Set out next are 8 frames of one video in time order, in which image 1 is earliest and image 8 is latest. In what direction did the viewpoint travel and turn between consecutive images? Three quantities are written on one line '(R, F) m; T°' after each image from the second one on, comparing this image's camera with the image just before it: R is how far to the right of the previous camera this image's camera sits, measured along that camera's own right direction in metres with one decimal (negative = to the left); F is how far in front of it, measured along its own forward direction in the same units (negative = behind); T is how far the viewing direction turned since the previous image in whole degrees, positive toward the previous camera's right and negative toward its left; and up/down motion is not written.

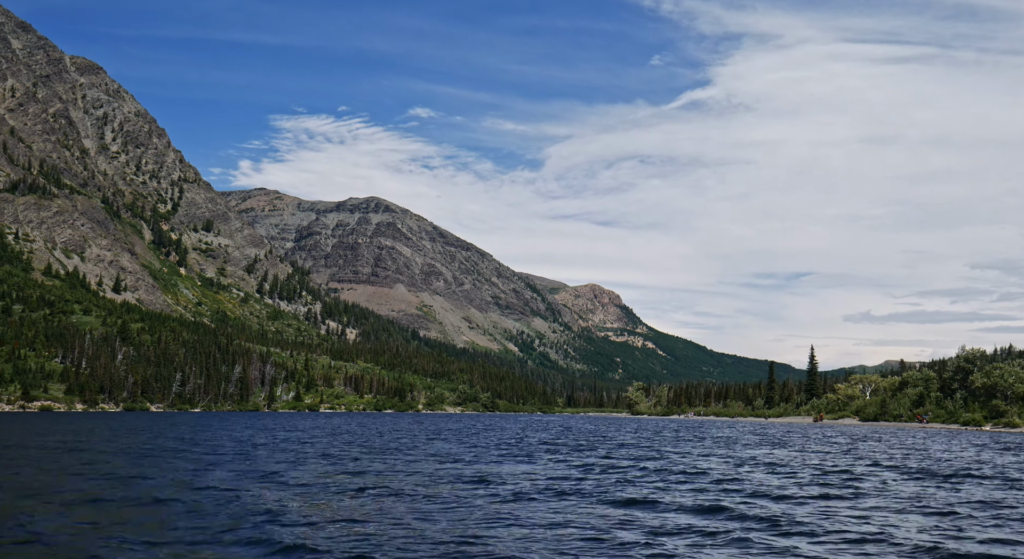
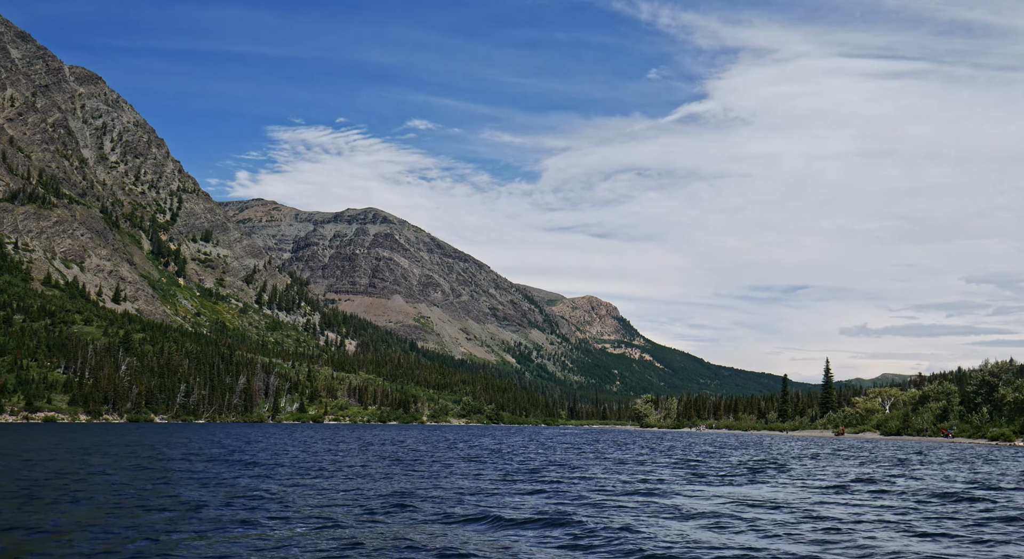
(-4.0, +2.7) m; 0°
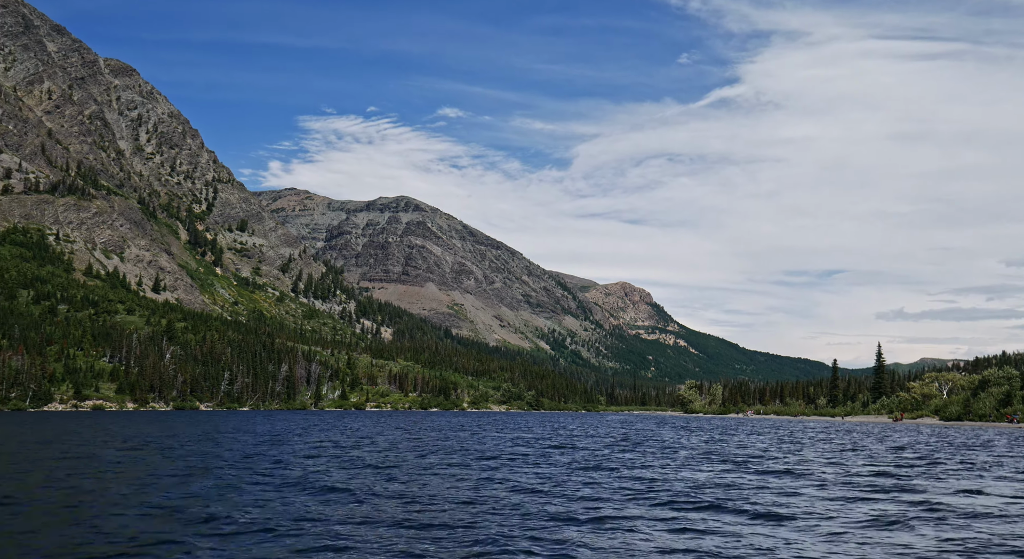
(-3.5, +3.4) m; -2°
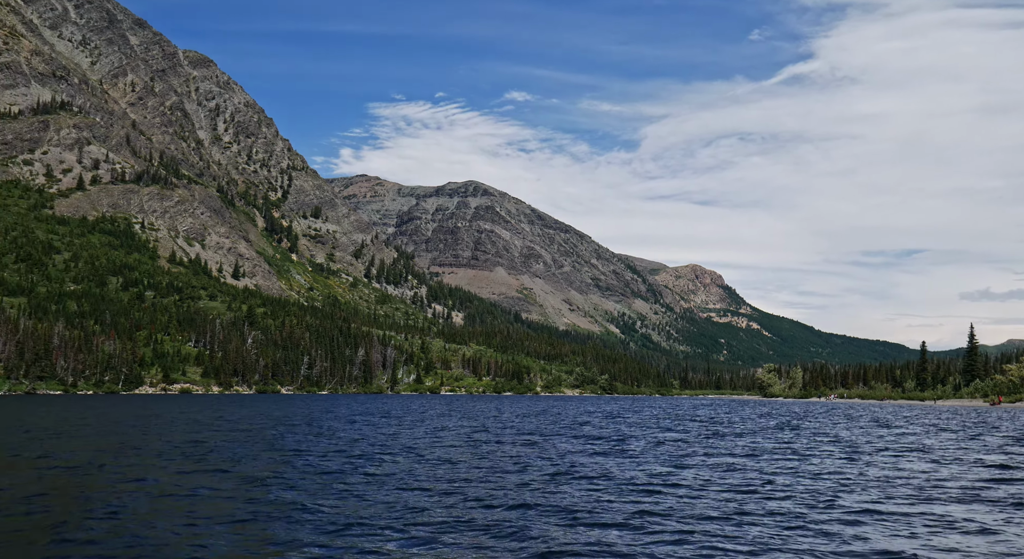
(-1.6, +1.3) m; -5°
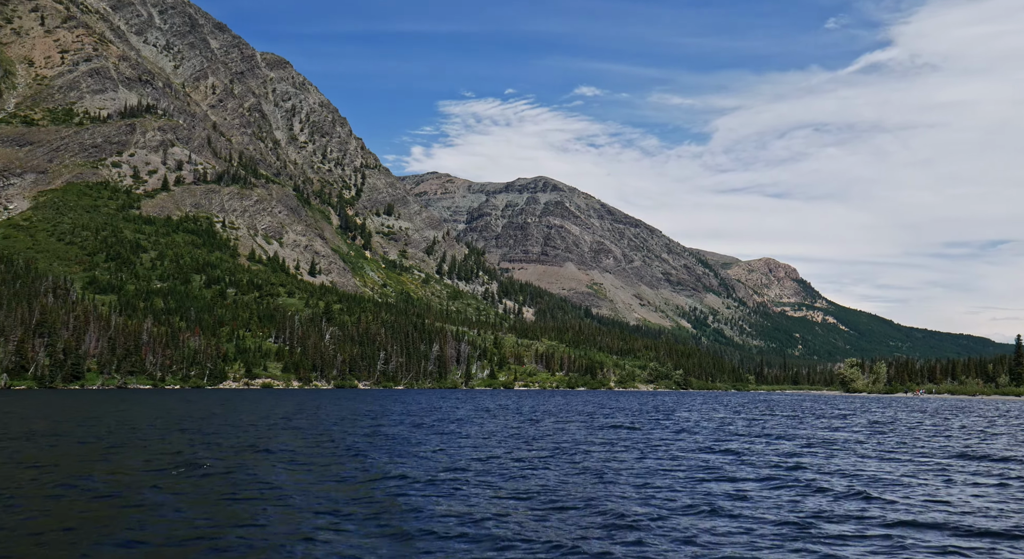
(-1.4, +1.5) m; -5°
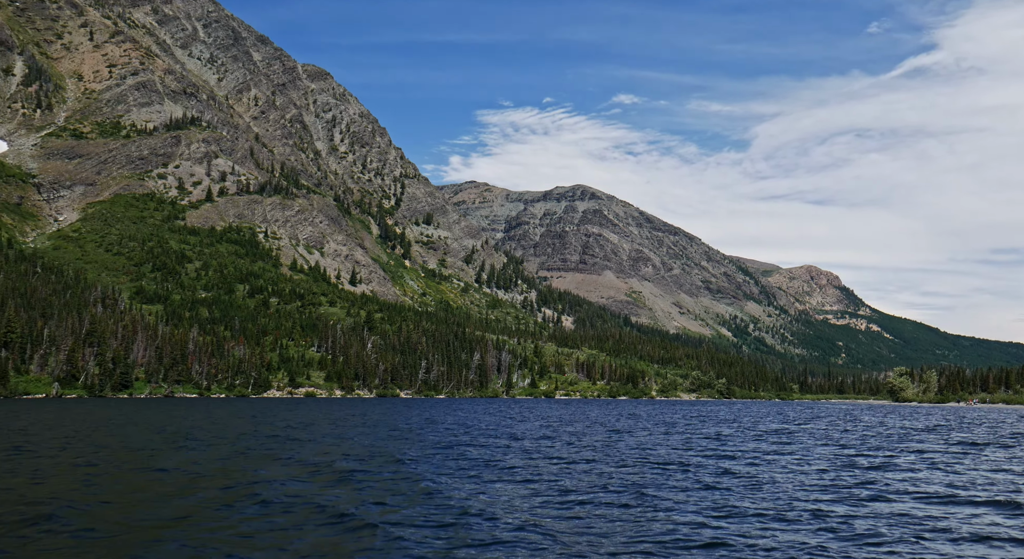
(-1.0, +1.1) m; -3°
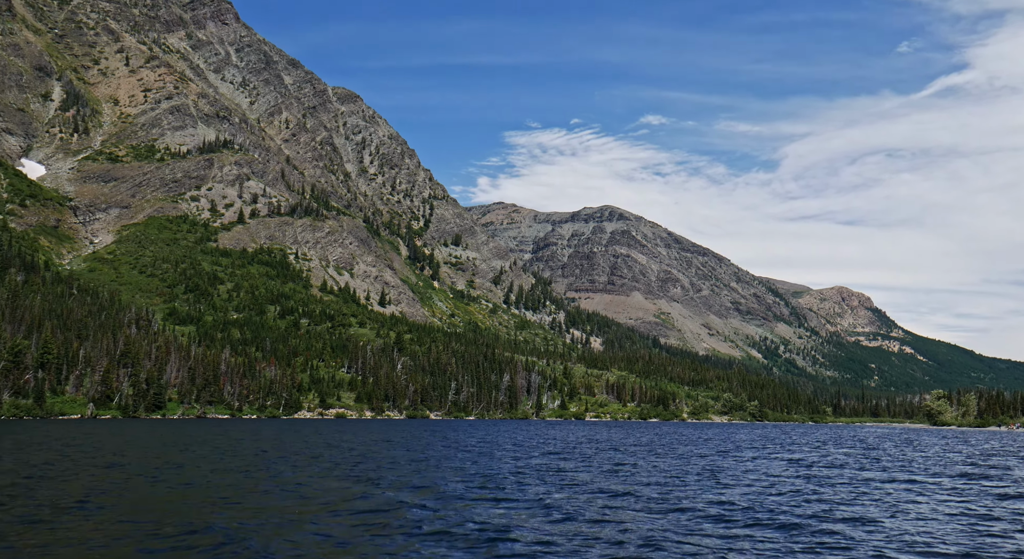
(-0.8, +0.8) m; -2°
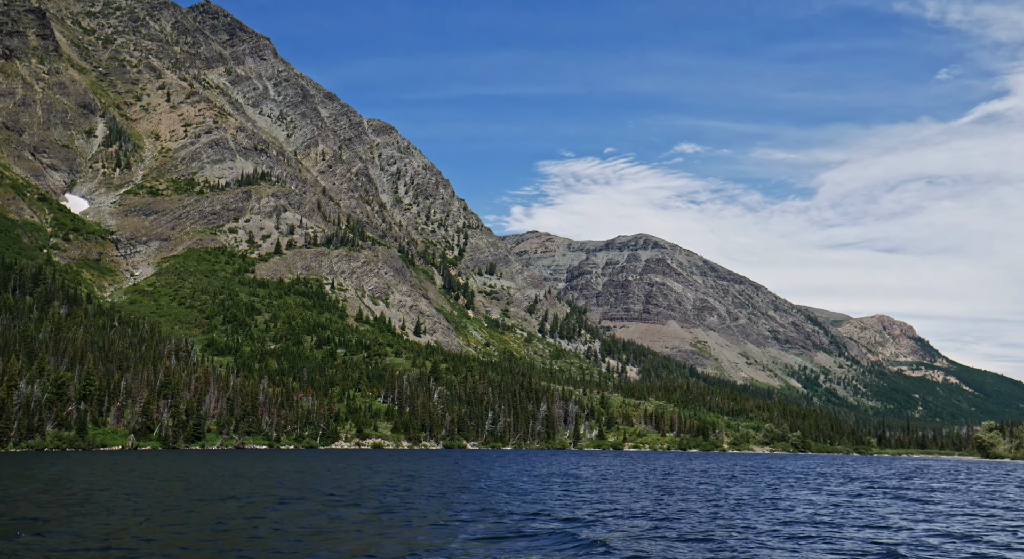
(-0.8, +1.7) m; -2°
